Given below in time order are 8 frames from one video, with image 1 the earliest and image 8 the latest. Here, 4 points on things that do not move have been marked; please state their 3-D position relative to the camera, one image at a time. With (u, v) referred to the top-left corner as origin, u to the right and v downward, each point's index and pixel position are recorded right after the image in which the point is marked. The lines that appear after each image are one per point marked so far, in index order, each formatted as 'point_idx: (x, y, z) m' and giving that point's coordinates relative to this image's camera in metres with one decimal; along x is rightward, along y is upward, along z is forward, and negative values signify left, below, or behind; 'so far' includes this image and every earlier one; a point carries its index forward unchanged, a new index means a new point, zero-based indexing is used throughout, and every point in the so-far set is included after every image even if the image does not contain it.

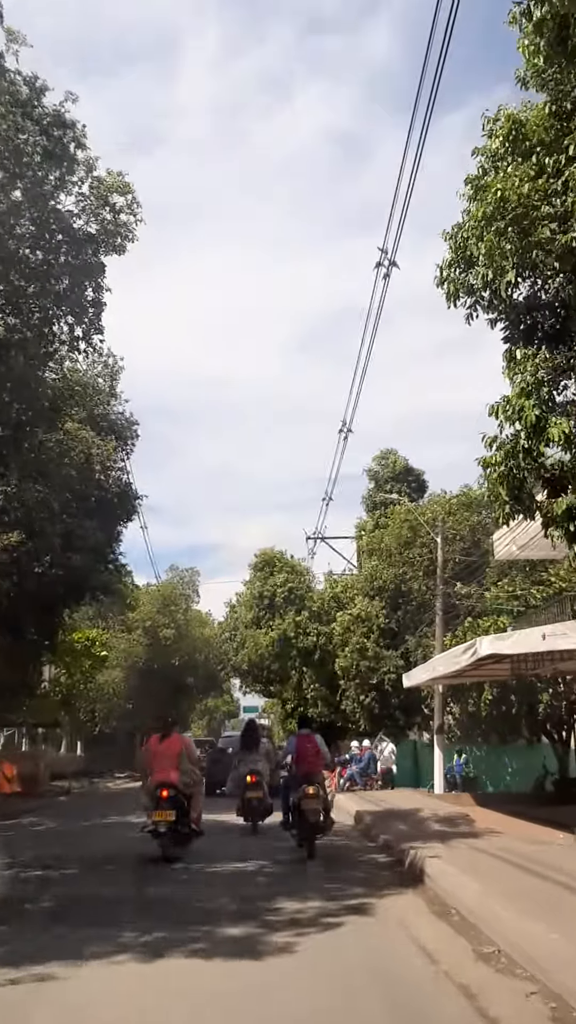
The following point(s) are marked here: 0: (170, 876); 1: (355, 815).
0: (-1.1, -3.4, +10.9) m
1: (+1.0, -4.4, +16.7) m
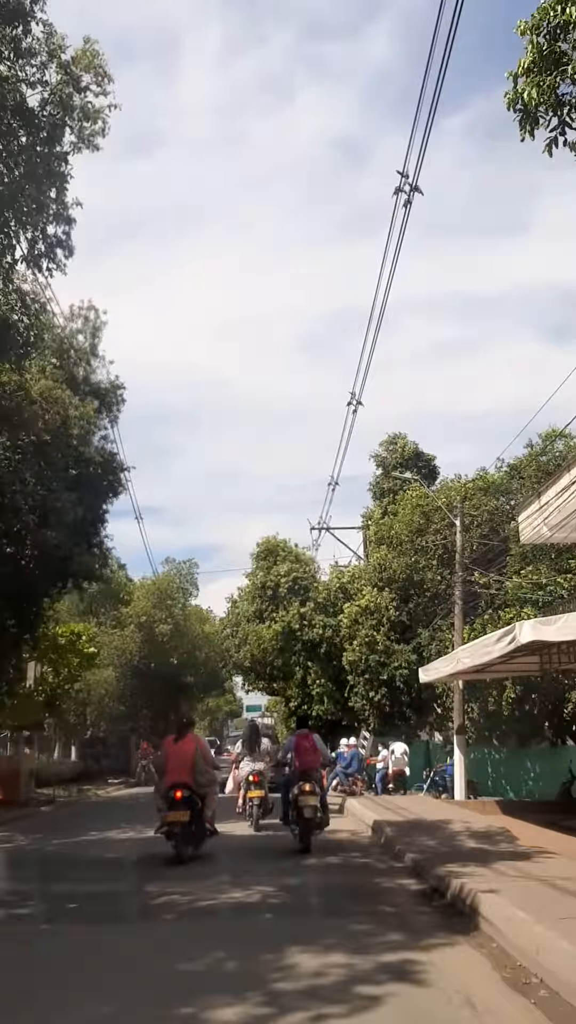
0: (-1.0, -3.0, +8.7) m
1: (+1.1, -3.9, +14.6) m
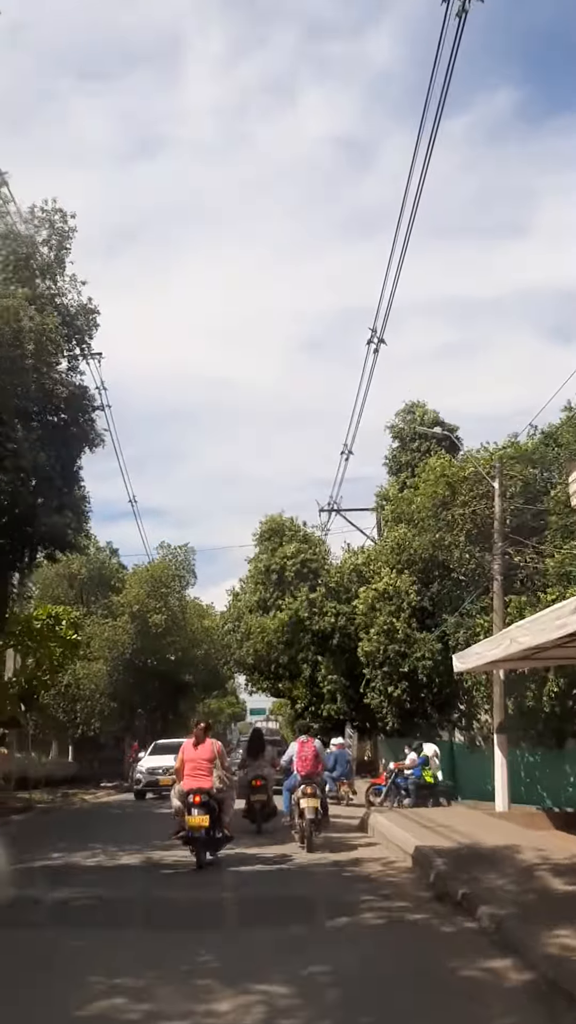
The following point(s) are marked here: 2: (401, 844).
0: (-0.9, -2.3, +5.4) m
1: (+1.2, -3.3, +11.3) m
2: (+1.2, -3.5, +12.2) m
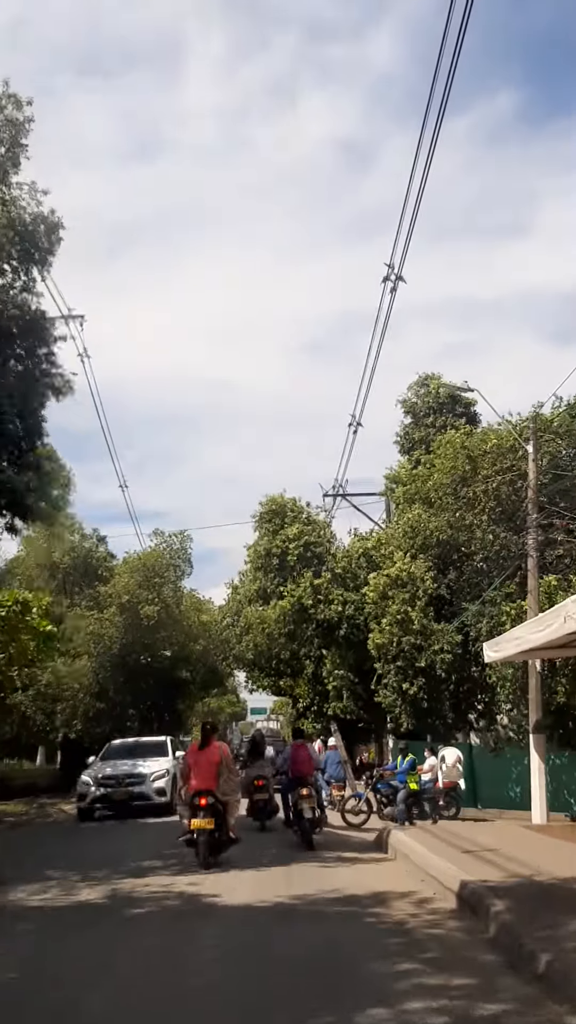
0: (-0.9, -1.8, +2.9) m
1: (+1.3, -2.8, +8.8) m
2: (+1.2, -3.0, +9.7) m
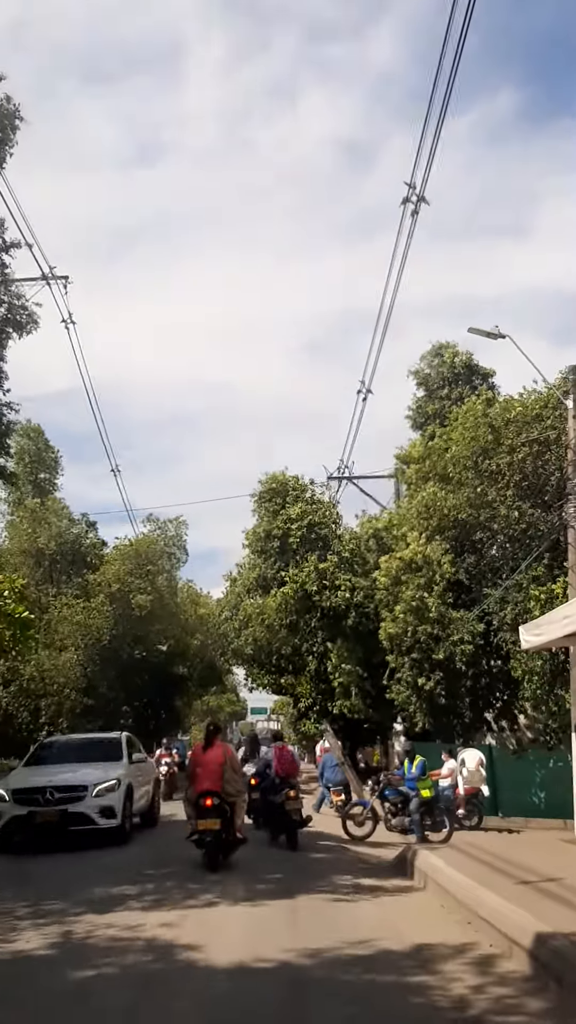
0: (-0.8, -1.4, +0.8) m
1: (+1.3, -2.4, +6.6) m
2: (+1.3, -2.6, +7.6) m
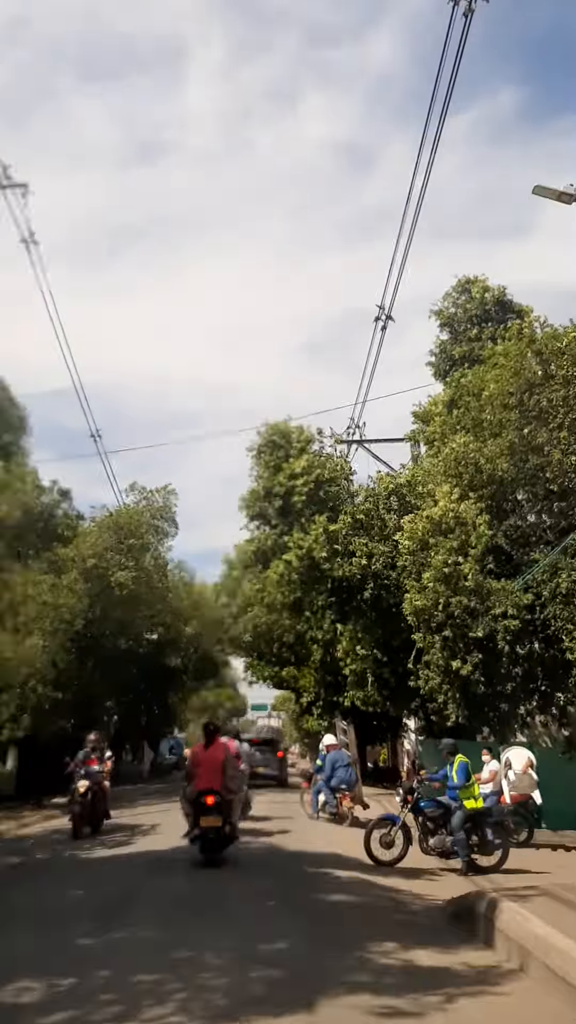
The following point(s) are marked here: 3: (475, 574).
0: (-0.8, -0.6, -3.0) m
1: (+1.4, -1.6, +2.9) m
2: (+1.3, -1.8, +3.8) m
3: (+2.7, -0.9, +17.0) m
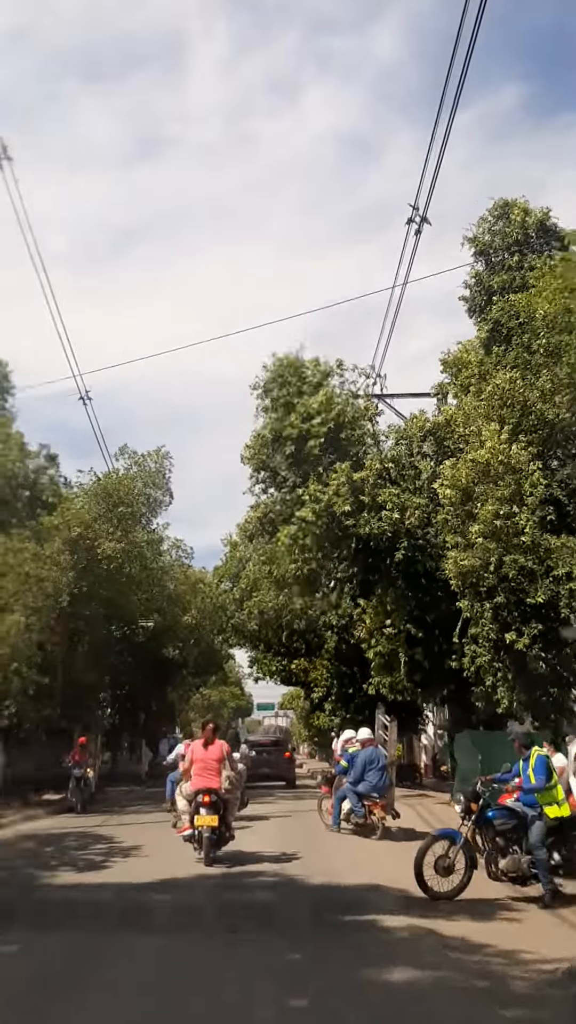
0: (-0.7, 0.0, -6.1) m
1: (+1.5, -0.9, -0.2) m
2: (+1.5, -1.1, +0.7) m
3: (+2.9, -0.2, +13.8) m
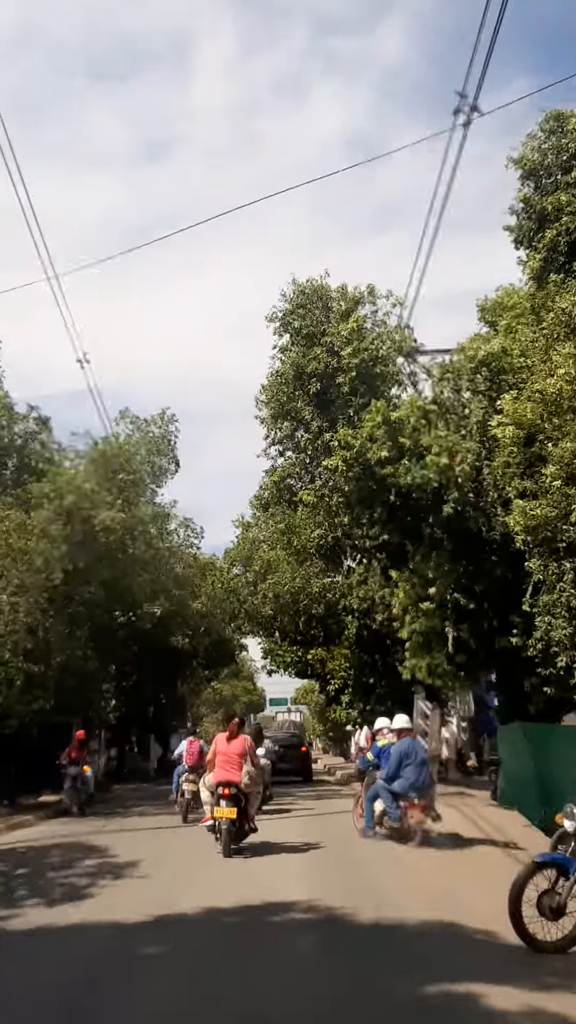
0: (-0.6, +0.6, -8.6) m
1: (+1.7, -0.4, -2.8) m
2: (+1.7, -0.6, -1.9) m
3: (+3.2, +0.4, +11.2) m
